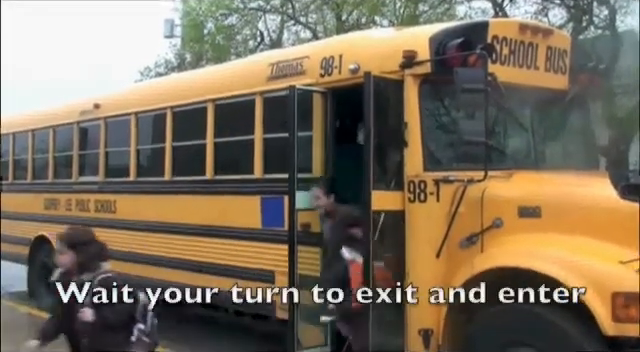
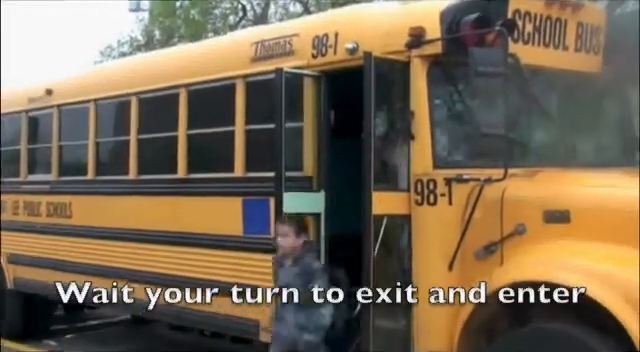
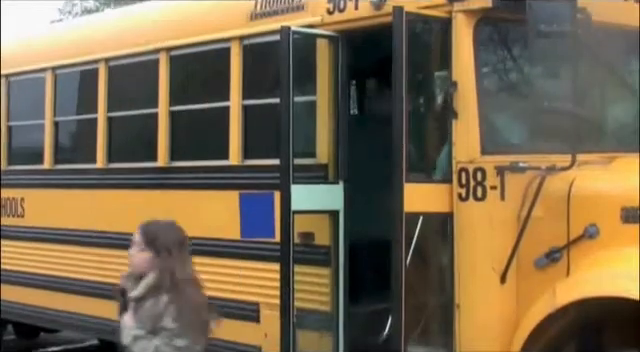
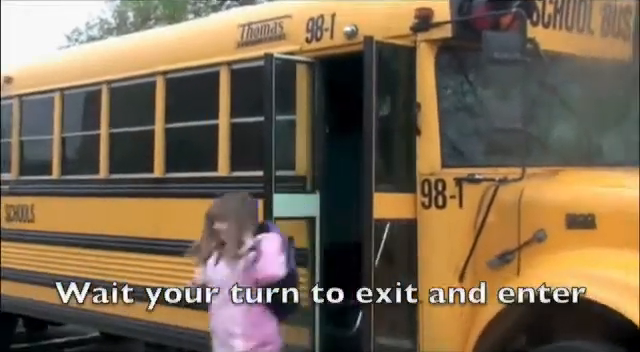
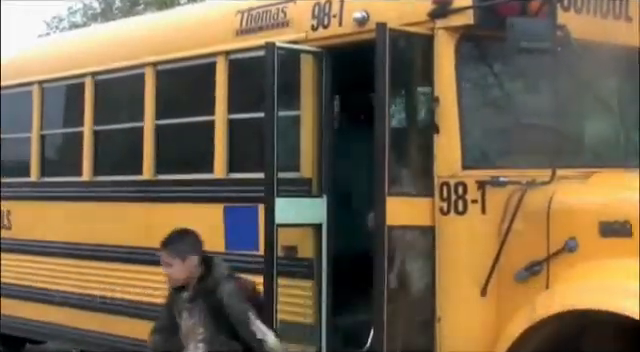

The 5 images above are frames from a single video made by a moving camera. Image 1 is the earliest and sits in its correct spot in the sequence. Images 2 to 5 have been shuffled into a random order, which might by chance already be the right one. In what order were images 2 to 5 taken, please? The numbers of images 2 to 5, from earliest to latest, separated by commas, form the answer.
2, 4, 5, 3
